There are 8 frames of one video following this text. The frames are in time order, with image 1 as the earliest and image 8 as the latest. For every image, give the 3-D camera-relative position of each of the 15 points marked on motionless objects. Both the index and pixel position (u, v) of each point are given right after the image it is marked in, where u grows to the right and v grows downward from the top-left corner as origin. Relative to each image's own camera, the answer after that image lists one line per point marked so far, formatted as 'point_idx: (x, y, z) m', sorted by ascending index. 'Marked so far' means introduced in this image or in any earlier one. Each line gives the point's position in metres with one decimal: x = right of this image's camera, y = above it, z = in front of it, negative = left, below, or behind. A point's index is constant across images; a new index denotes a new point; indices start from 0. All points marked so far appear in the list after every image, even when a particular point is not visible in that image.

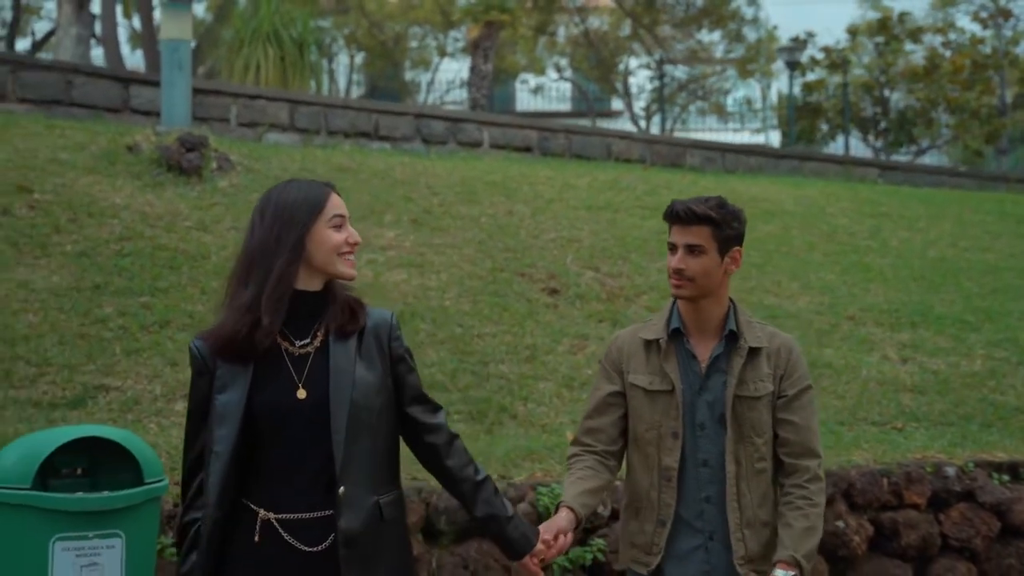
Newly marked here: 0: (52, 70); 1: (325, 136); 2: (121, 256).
0: (-4.0, +1.9, +11.0) m
1: (-1.8, +1.4, +12.1) m
2: (-2.3, +0.2, +7.4) m
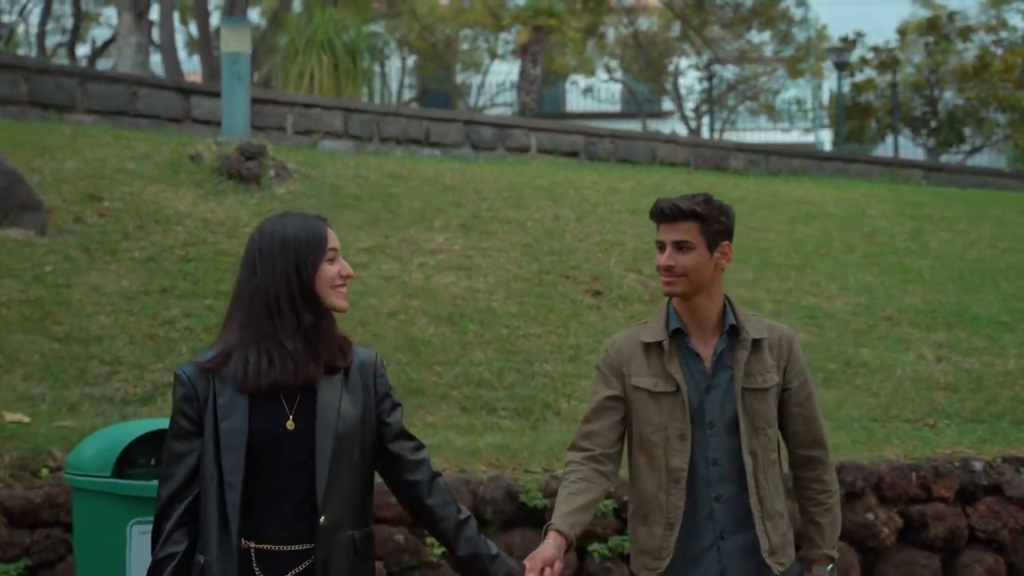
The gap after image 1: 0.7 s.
0: (-3.6, +1.9, +11.5) m
1: (-1.3, +1.4, +12.4) m
2: (-2.0, +0.2, +7.8) m
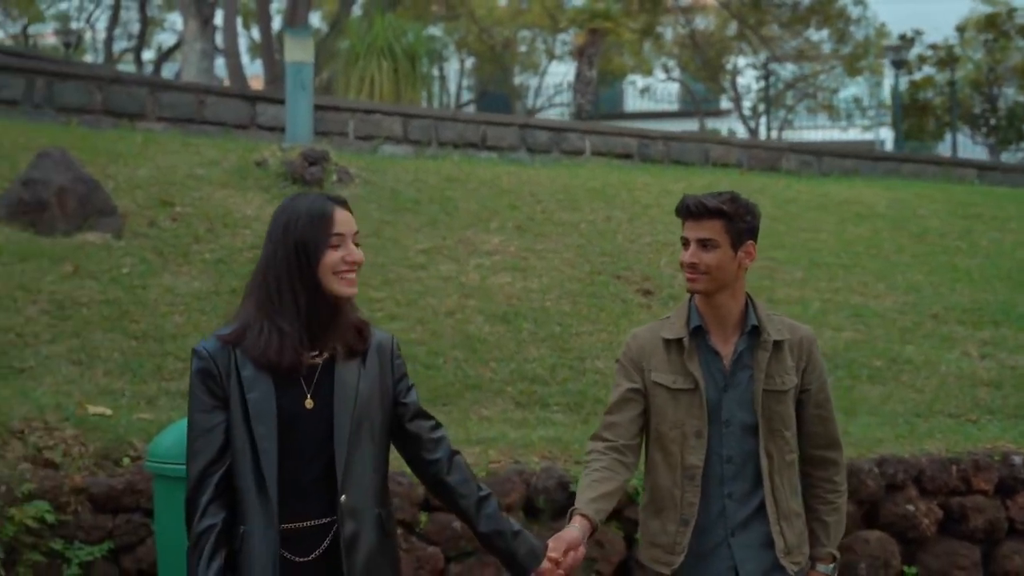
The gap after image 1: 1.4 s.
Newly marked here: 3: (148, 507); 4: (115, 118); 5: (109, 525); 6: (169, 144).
0: (-3.1, +1.9, +12.0) m
1: (-0.8, +1.4, +12.8) m
2: (-1.7, +0.2, +8.2) m
3: (-1.6, -0.9, +5.5) m
4: (-3.6, +1.6, +11.6) m
5: (-1.7, -1.0, +5.4) m
6: (-2.8, +1.2, +10.4) m
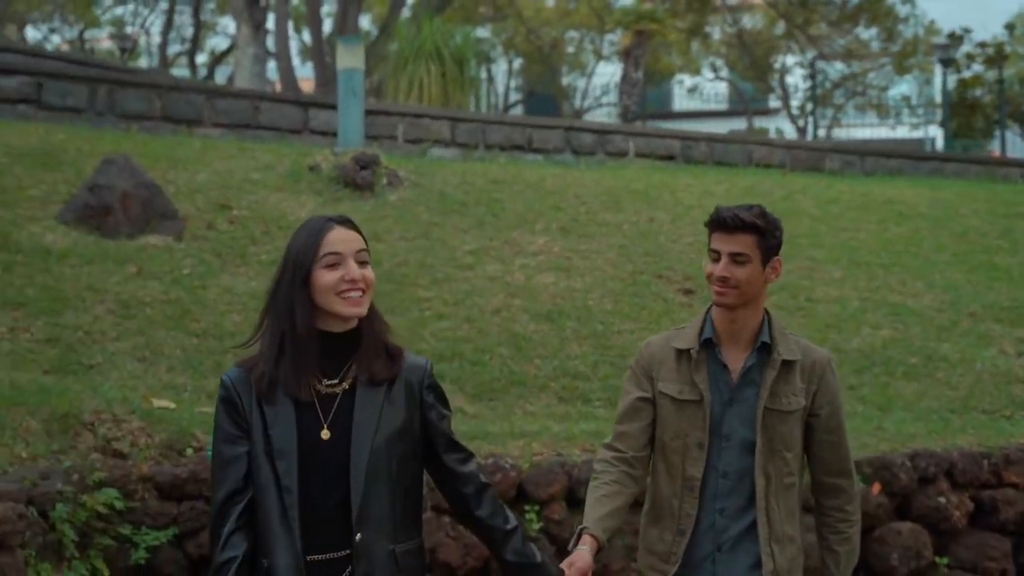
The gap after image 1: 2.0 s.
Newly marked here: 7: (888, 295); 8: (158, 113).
0: (-2.6, +1.9, +12.4) m
1: (-0.3, +1.4, +13.1) m
2: (-1.4, +0.2, +8.5) m
3: (-1.4, -0.9, +5.8) m
4: (-3.2, +1.5, +12.0) m
5: (-1.5, -1.0, +5.7) m
6: (-2.4, +1.2, +10.8) m
7: (+2.8, -0.1, +9.4) m
8: (-3.3, +1.6, +11.9) m
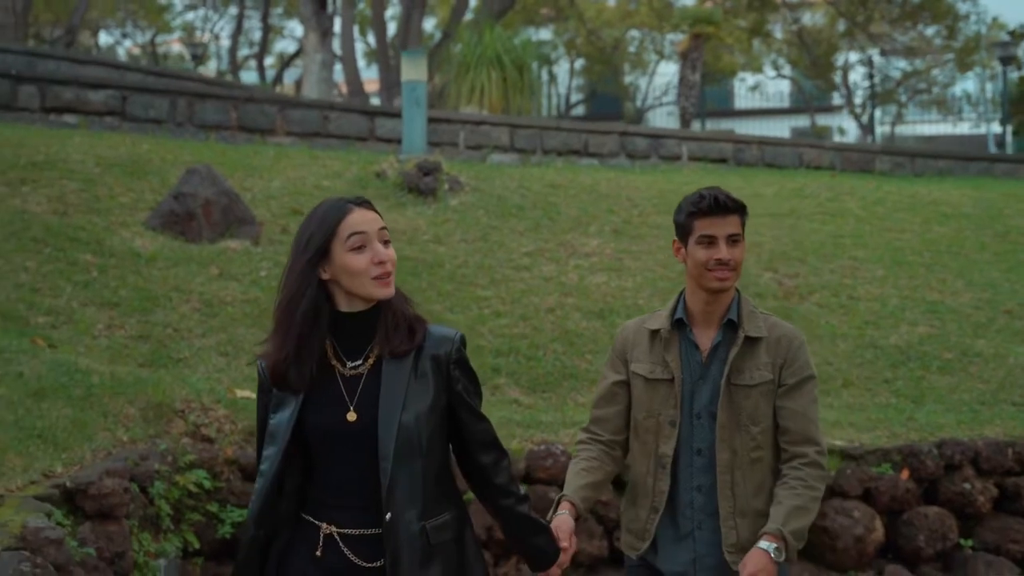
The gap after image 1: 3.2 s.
0: (-2.1, +1.9, +13.0) m
1: (+0.3, +1.4, +13.6) m
2: (-1.0, +0.2, +9.1) m
3: (-1.1, -0.9, +6.4) m
4: (-2.6, +1.6, +12.7) m
5: (-1.3, -1.0, +6.4) m
6: (-1.9, +1.2, +11.4) m
7: (+3.2, 0.0, +9.8) m
8: (-2.8, +1.6, +12.6) m
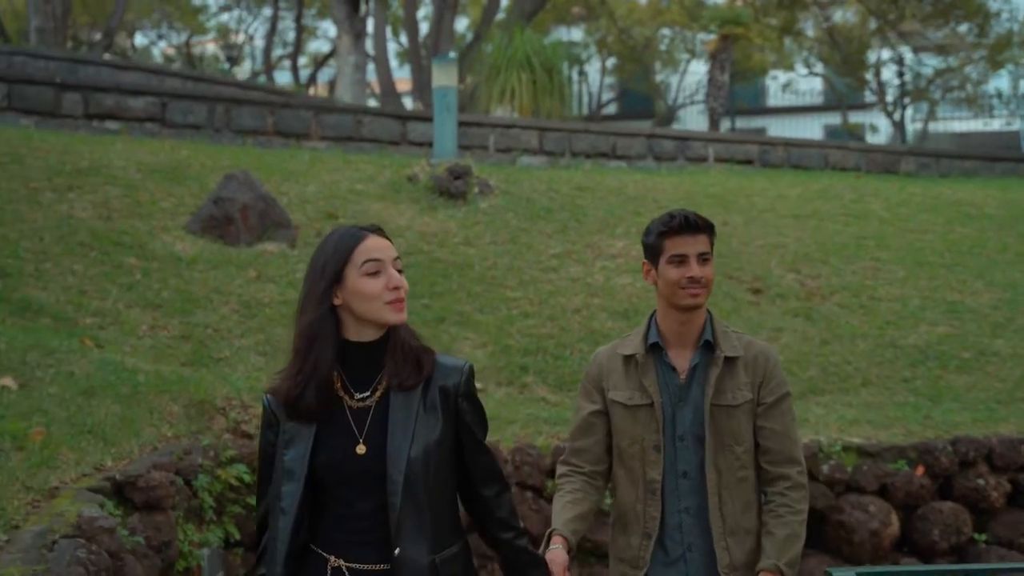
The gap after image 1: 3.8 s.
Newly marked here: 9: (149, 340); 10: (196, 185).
0: (-1.7, +1.9, +13.3) m
1: (+0.6, +1.4, +13.9) m
2: (-0.8, +0.2, +9.4) m
3: (-1.0, -1.0, +6.7) m
4: (-2.3, +1.5, +13.0) m
5: (-1.1, -1.0, +6.7) m
6: (-1.7, +1.2, +11.7) m
7: (+3.4, 0.0, +10.0) m
8: (-2.5, +1.6, +13.0) m
9: (-2.2, -0.3, +7.7) m
10: (-2.5, +0.8, +10.1) m
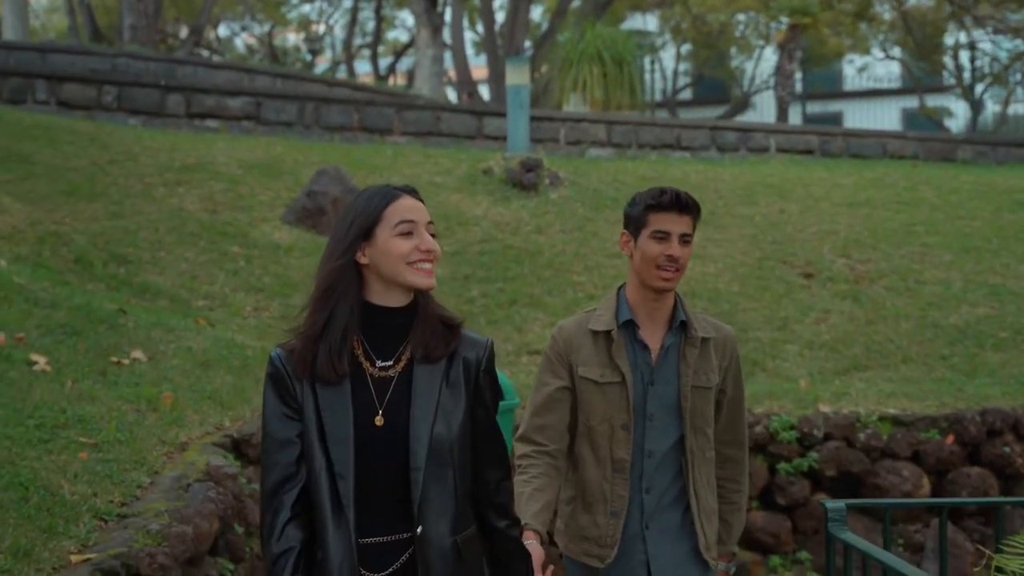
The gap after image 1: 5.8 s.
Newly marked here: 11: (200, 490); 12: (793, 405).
0: (-1.0, +2.0, +14.2) m
1: (+1.4, +1.6, +14.6) m
2: (-0.2, +0.3, +10.2) m
3: (-0.6, -0.9, +7.6) m
4: (-1.6, +1.7, +14.0) m
5: (-0.8, -0.9, +7.5) m
6: (-1.0, +1.3, +12.6) m
7: (+4.0, +0.1, +10.6) m
8: (-1.7, +1.8, +13.9) m
9: (-1.7, -0.2, +8.6) m
10: (-1.9, +0.9, +11.1) m
11: (-1.3, -0.9, +5.4) m
12: (+1.8, -0.7, +8.1) m
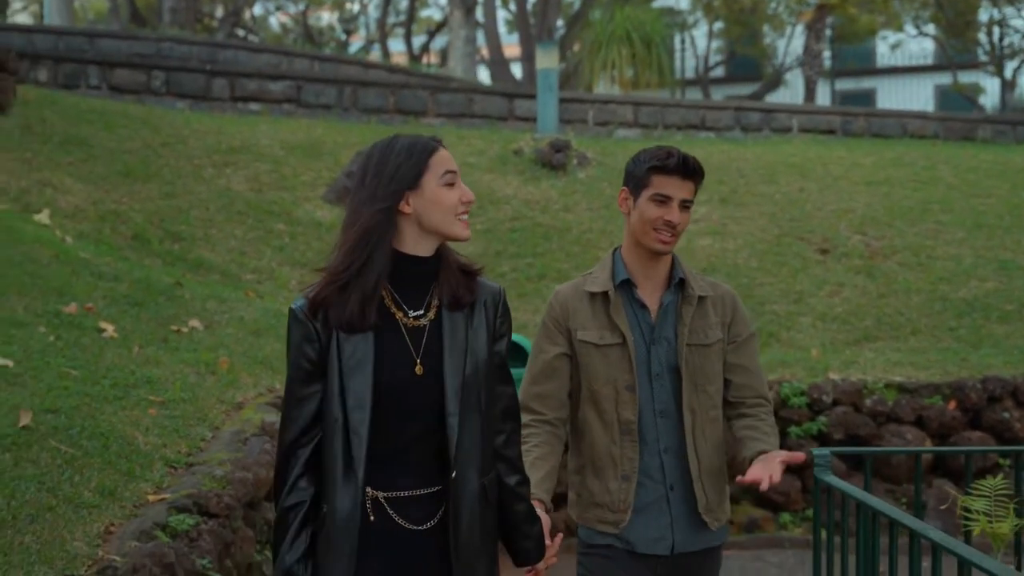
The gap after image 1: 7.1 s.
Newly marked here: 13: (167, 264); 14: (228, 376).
0: (-0.6, +2.3, +14.8) m
1: (+1.8, +1.9, +15.1) m
2: (0.0, +0.5, +10.8) m
3: (-0.4, -0.7, +8.2) m
4: (-1.2, +2.0, +14.5) m
5: (-0.6, -0.8, +8.1) m
6: (-0.7, +1.6, +13.2) m
7: (+4.2, +0.3, +11.0) m
8: (-1.4, +2.1, +14.5) m
9: (-1.5, 0.0, +9.2) m
10: (-1.7, +1.2, +11.6) m
11: (-1.2, -0.7, +6.1) m
12: (+2.0, -0.6, +8.6) m
13: (-2.5, +0.2, +9.2) m
14: (-1.6, -0.5, +7.0) m
